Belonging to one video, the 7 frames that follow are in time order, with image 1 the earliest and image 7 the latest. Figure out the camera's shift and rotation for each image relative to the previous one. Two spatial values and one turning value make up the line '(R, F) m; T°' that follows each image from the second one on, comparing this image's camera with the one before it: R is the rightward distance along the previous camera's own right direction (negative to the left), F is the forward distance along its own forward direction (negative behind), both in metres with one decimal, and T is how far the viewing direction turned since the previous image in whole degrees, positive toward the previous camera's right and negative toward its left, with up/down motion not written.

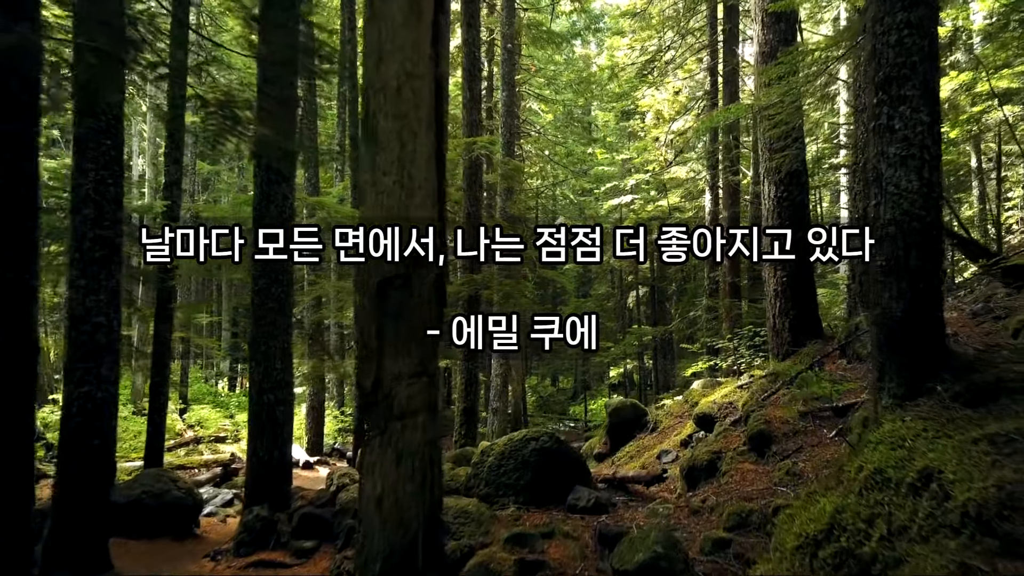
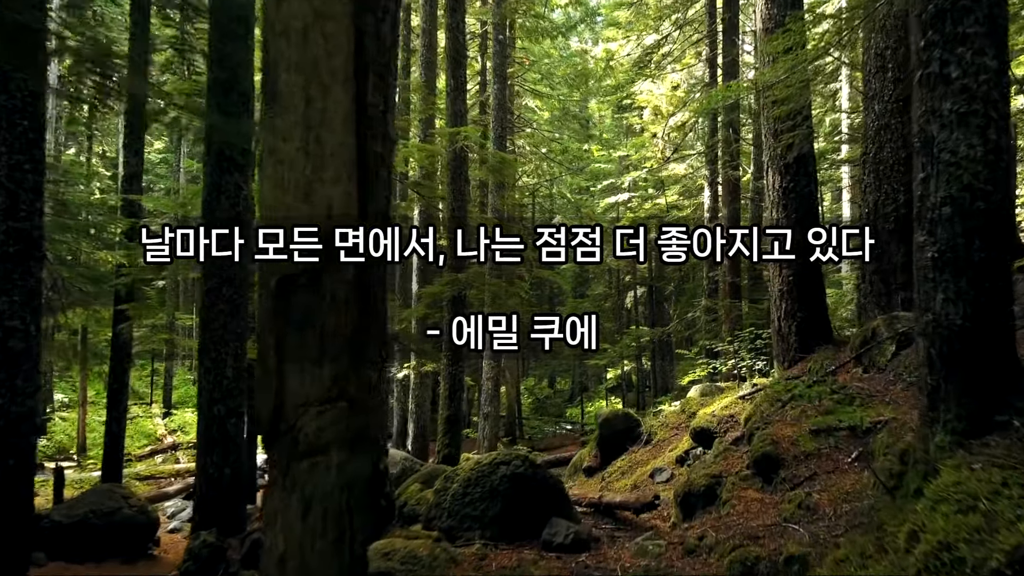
(+0.2, +0.7) m; 0°
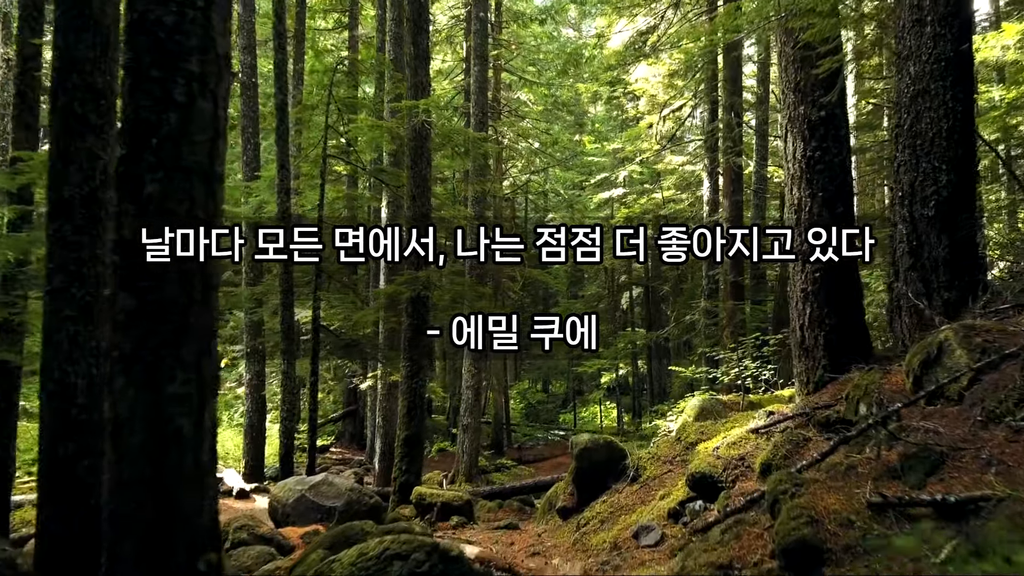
(+0.4, +1.4) m; 0°
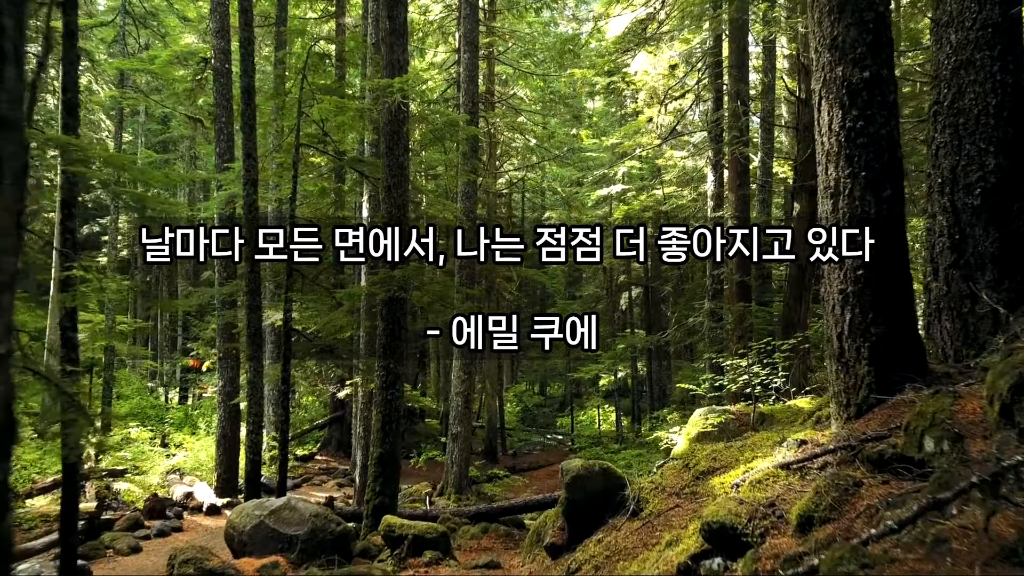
(+0.2, +0.9) m; 0°
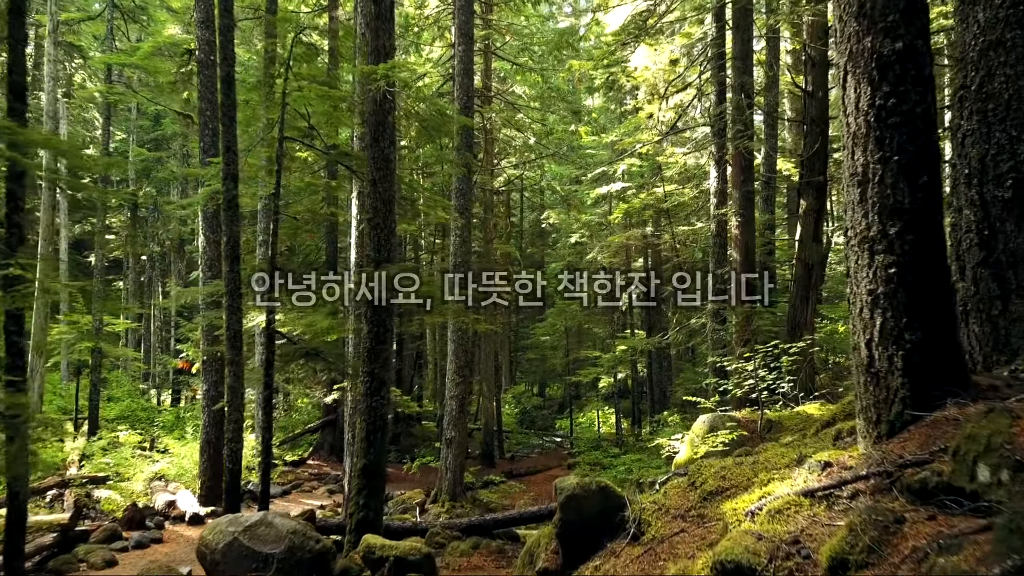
(+0.1, +0.5) m; 0°
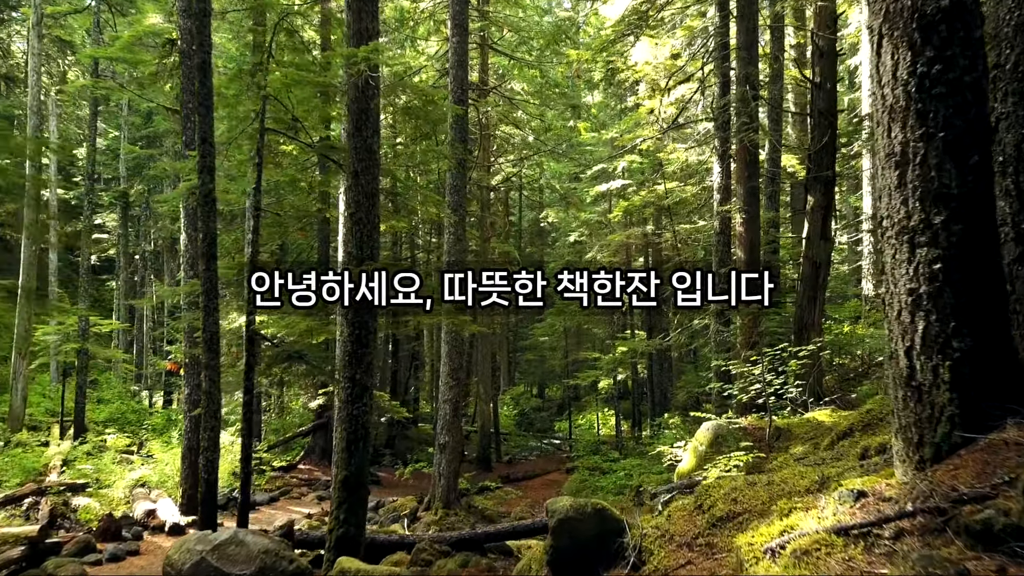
(+0.1, +0.5) m; 0°
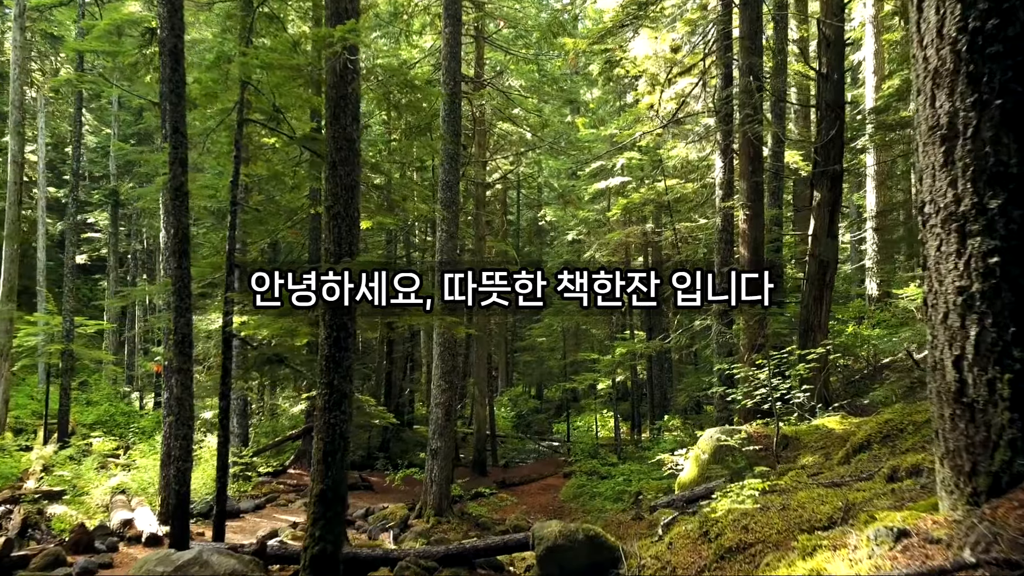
(+0.1, +0.5) m; 0°
